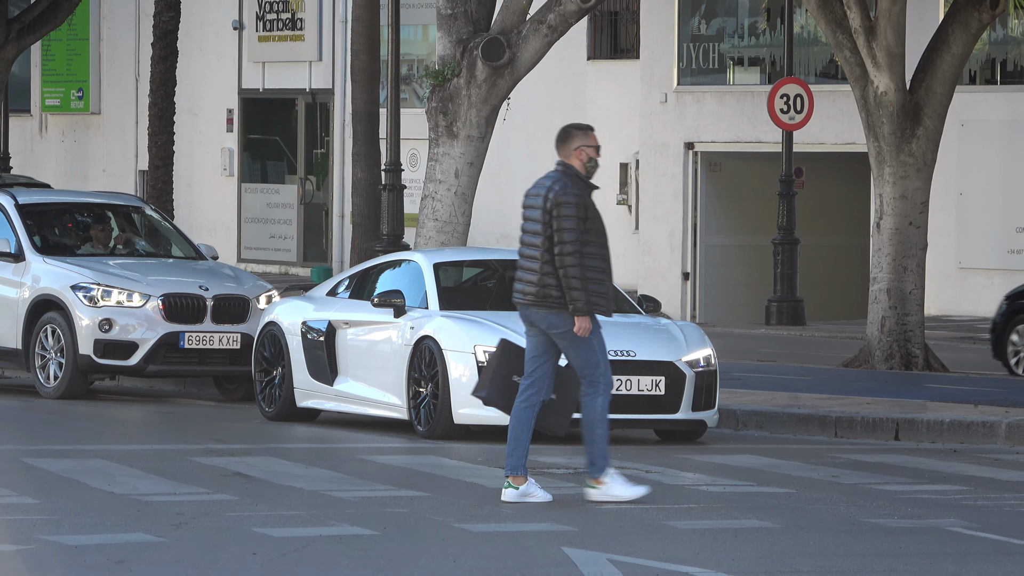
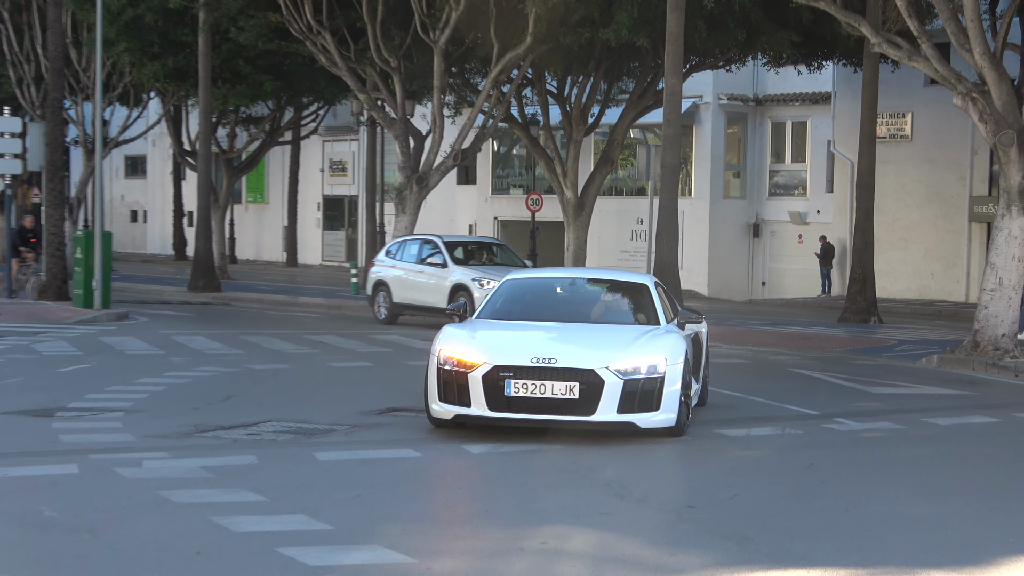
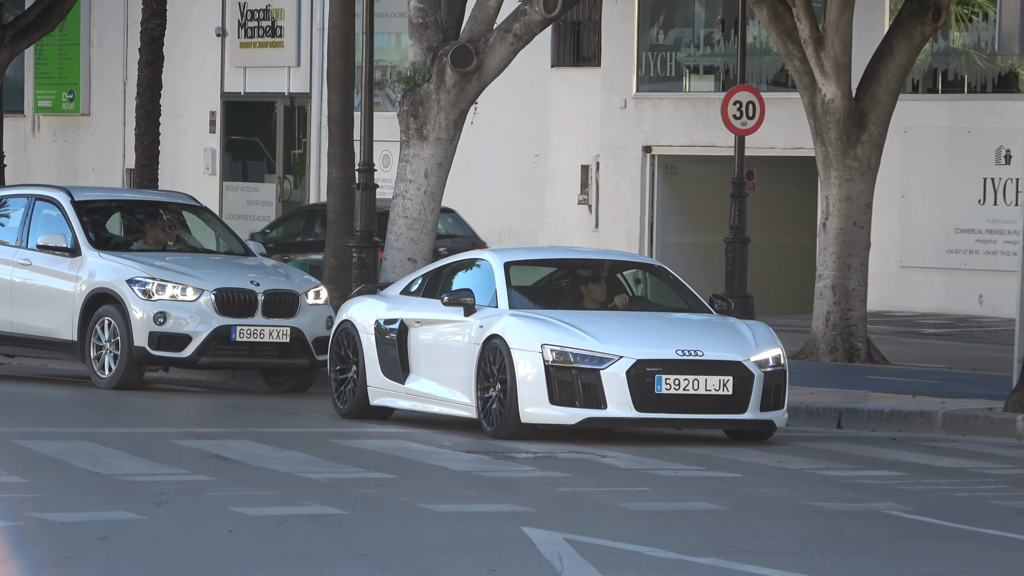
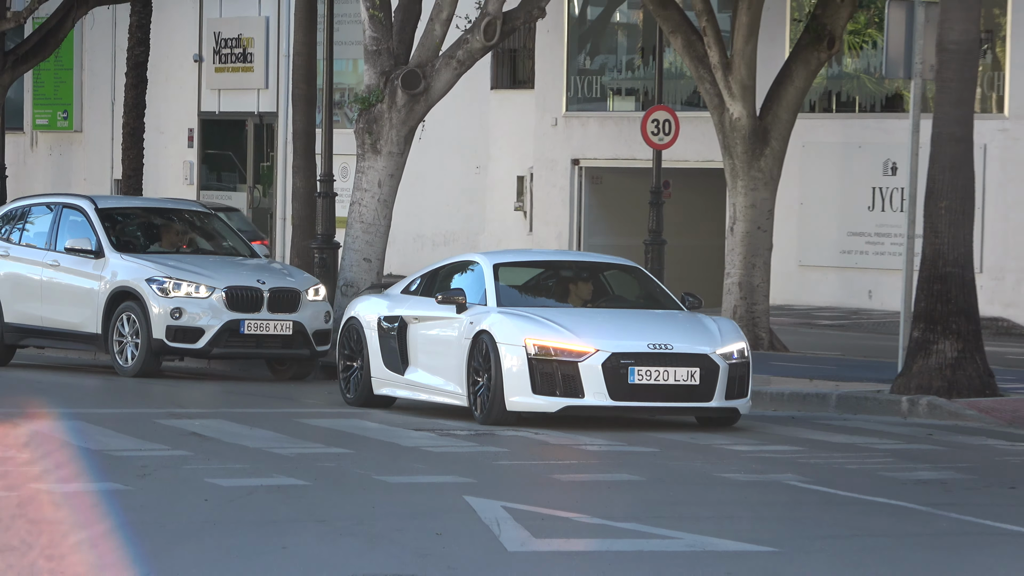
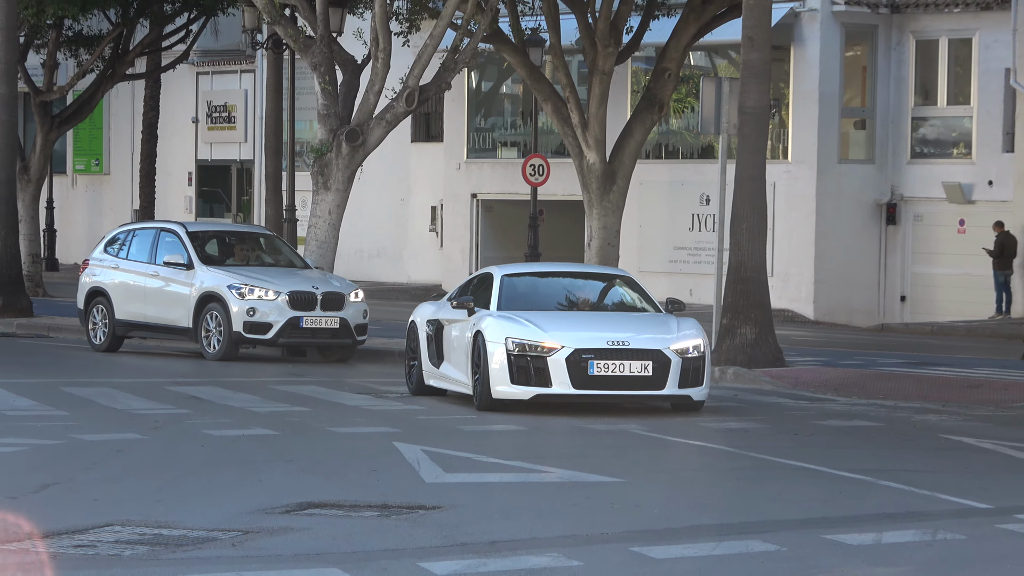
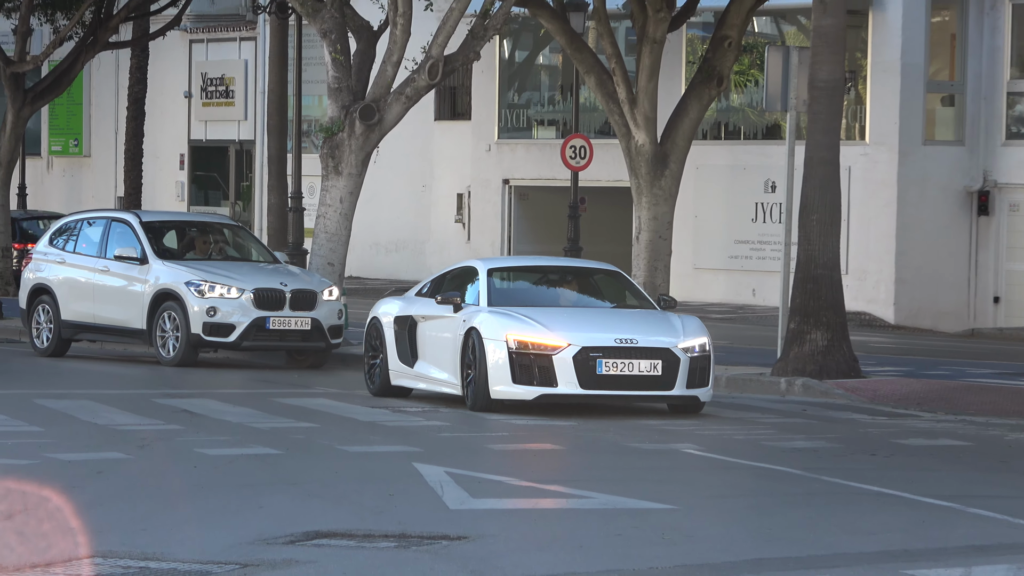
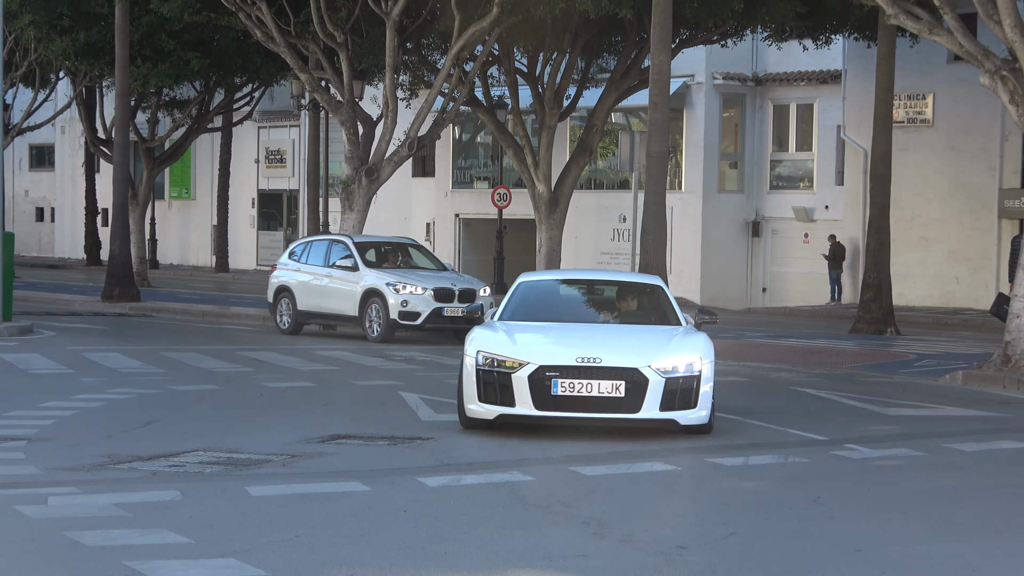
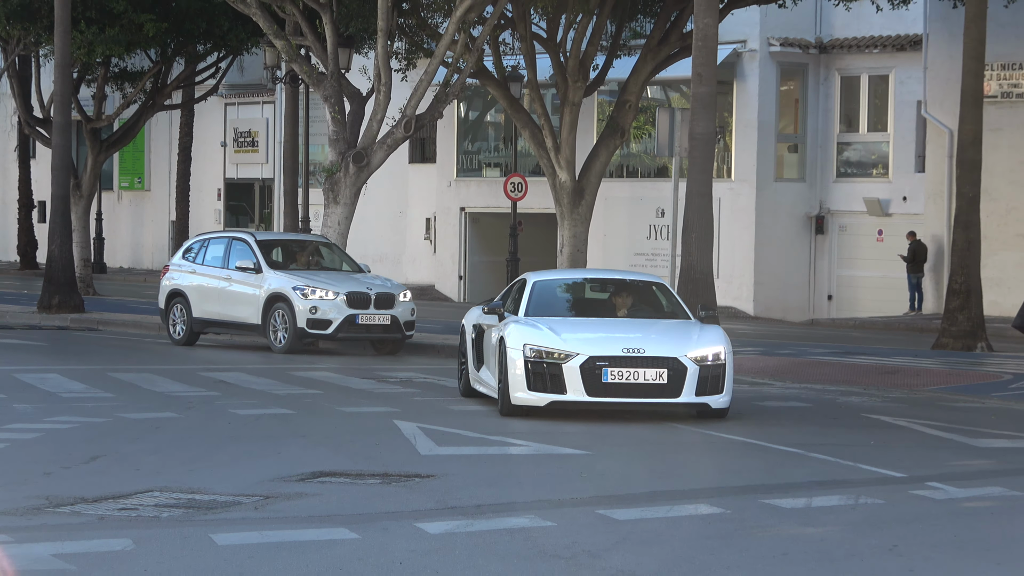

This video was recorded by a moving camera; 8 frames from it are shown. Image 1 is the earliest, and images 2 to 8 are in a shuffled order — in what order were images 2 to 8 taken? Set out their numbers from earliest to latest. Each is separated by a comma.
3, 4, 6, 5, 8, 7, 2
